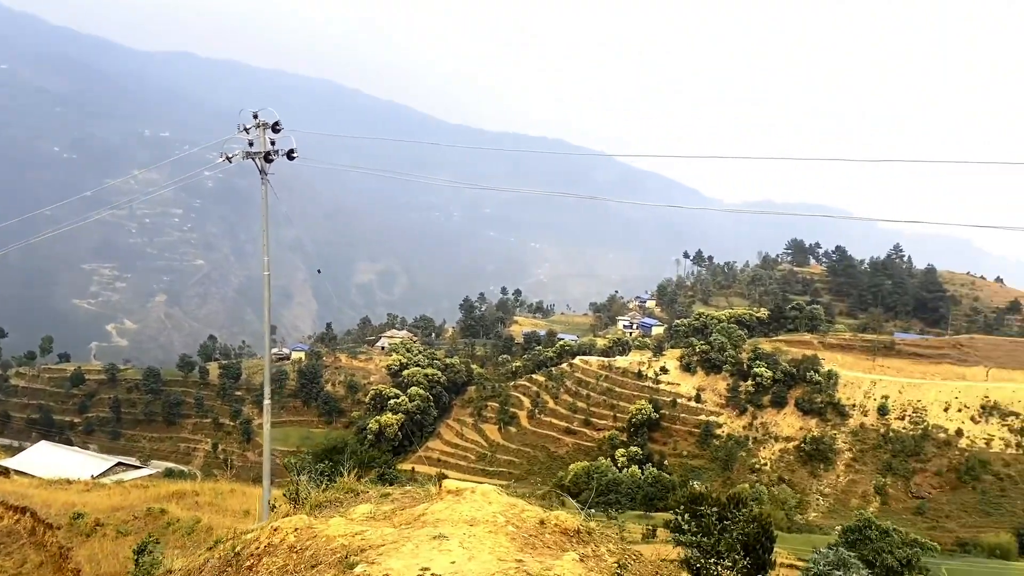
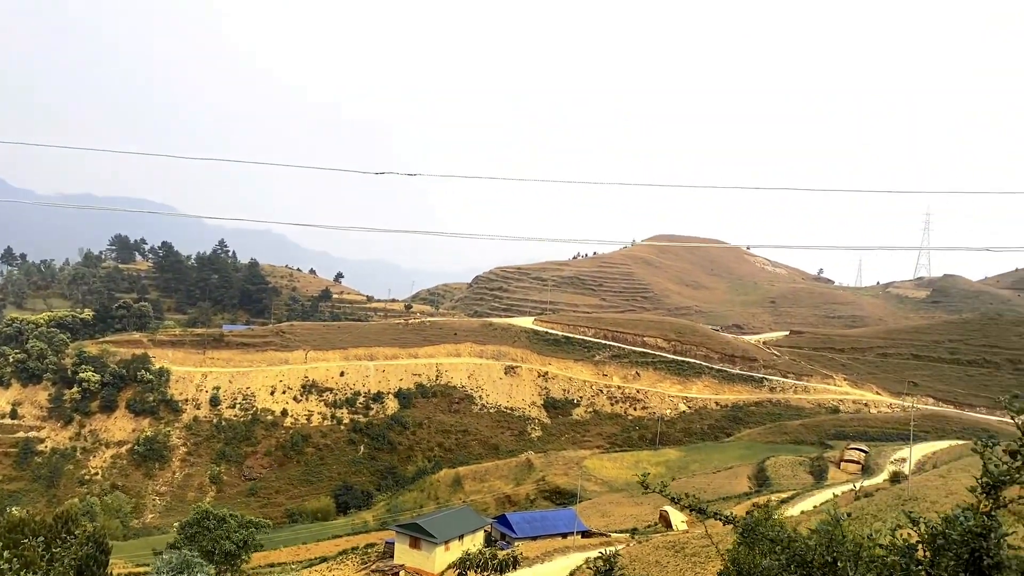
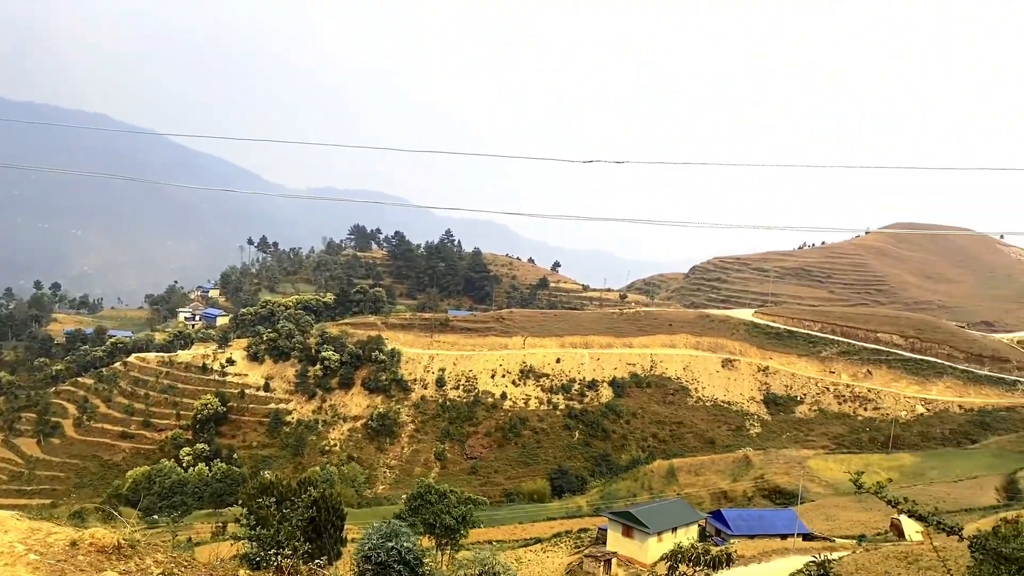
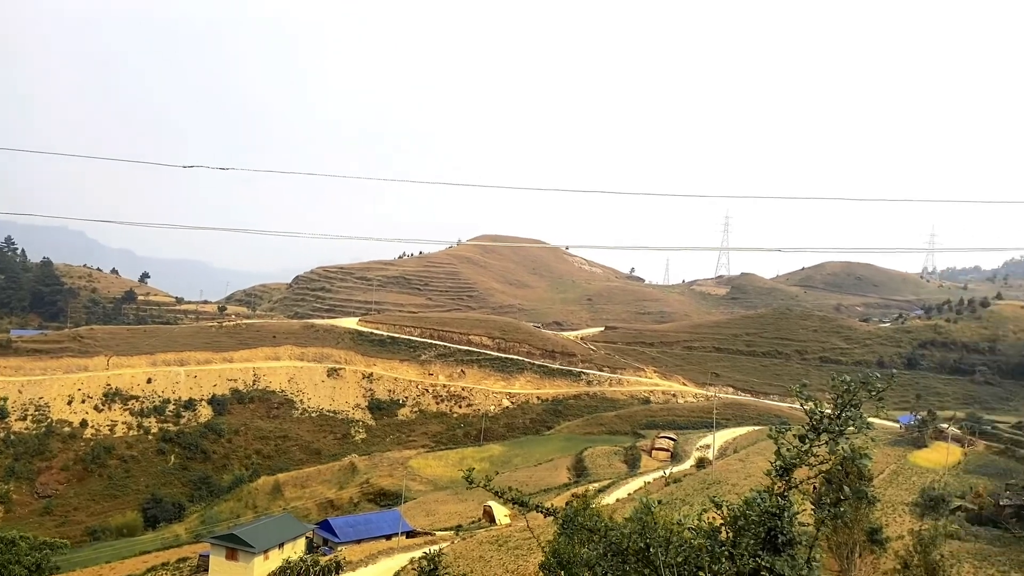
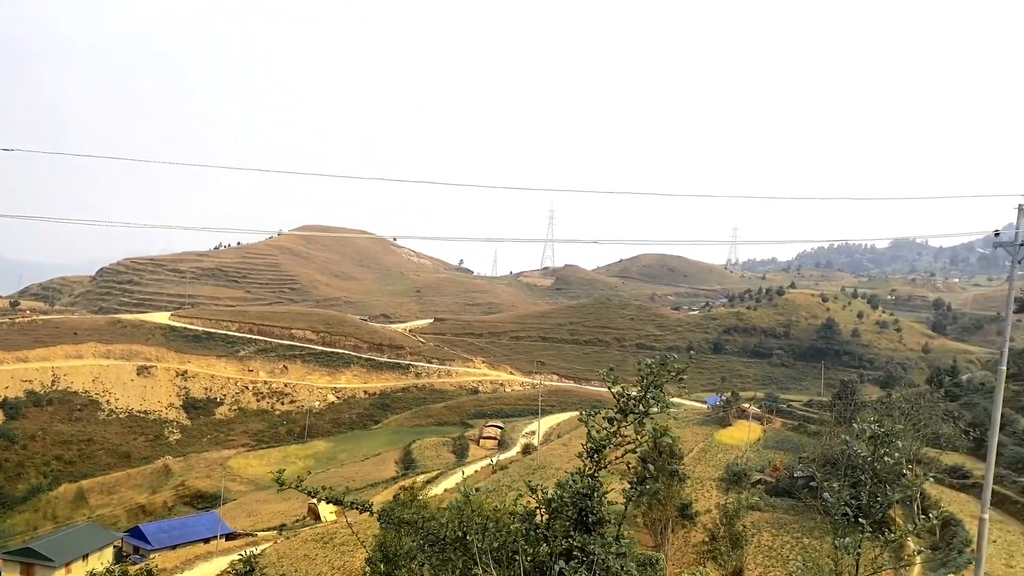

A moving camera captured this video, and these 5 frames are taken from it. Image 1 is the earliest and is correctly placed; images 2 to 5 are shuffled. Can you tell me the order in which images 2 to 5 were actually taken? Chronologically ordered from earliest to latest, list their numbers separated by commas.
3, 2, 4, 5
